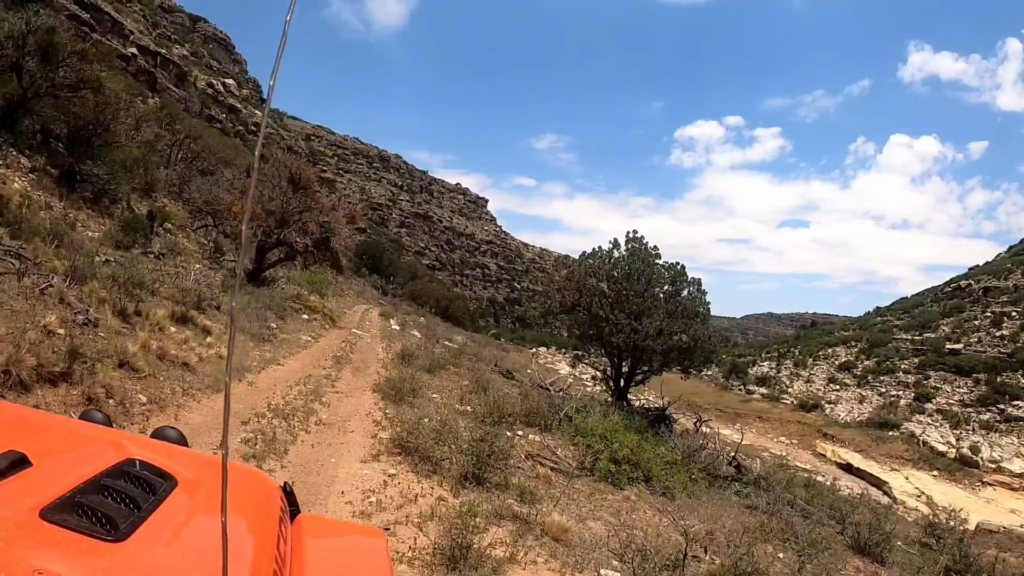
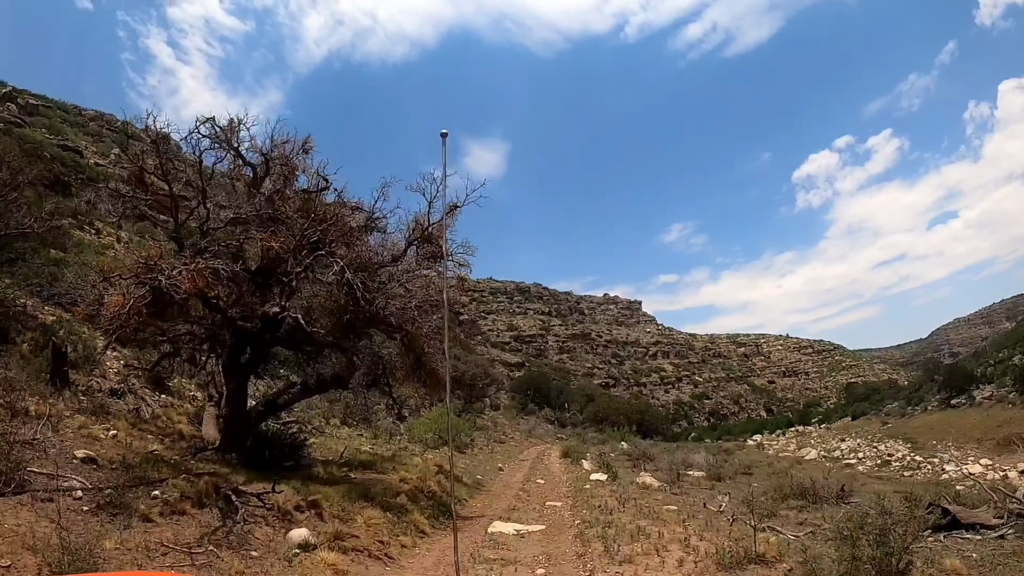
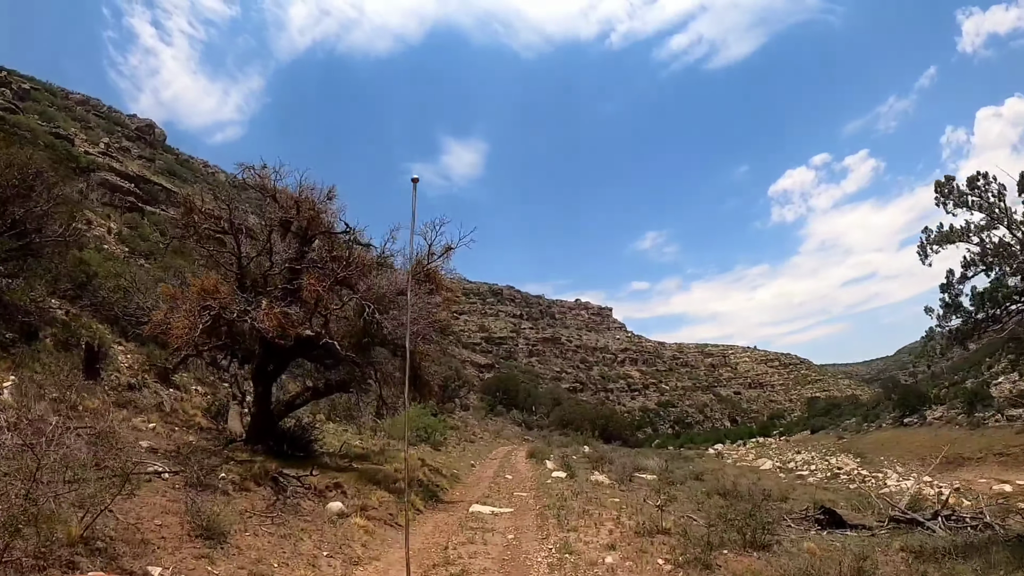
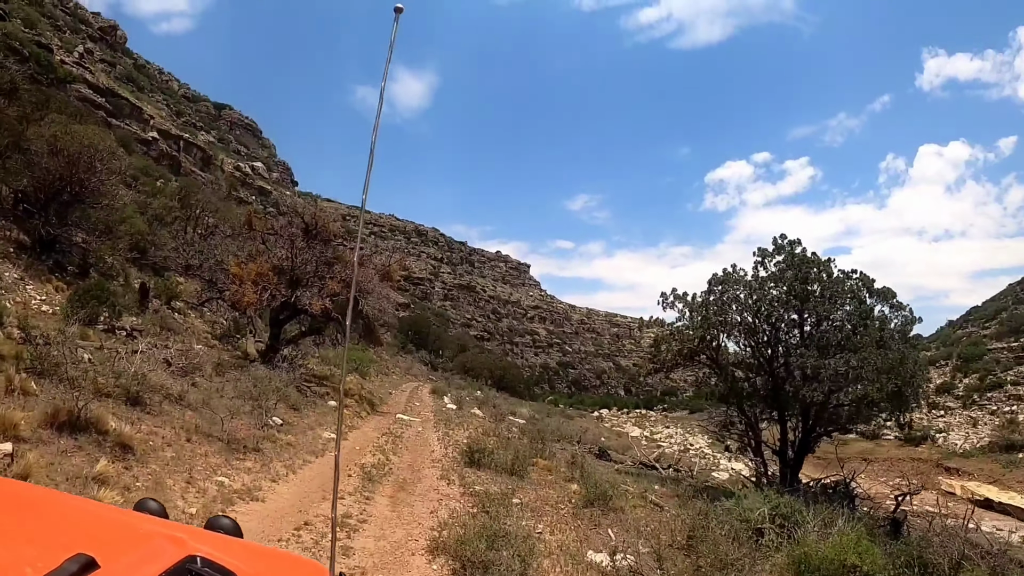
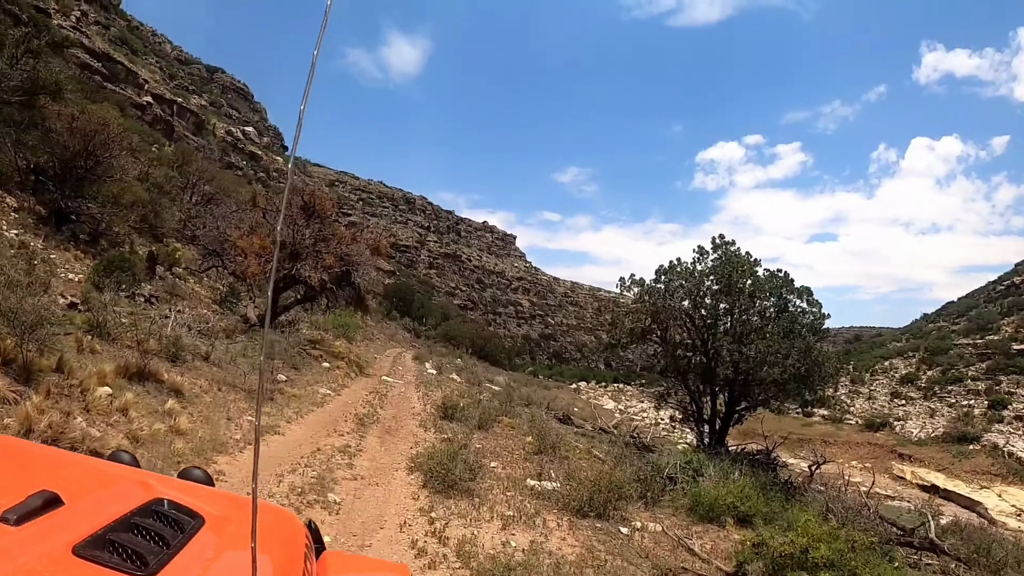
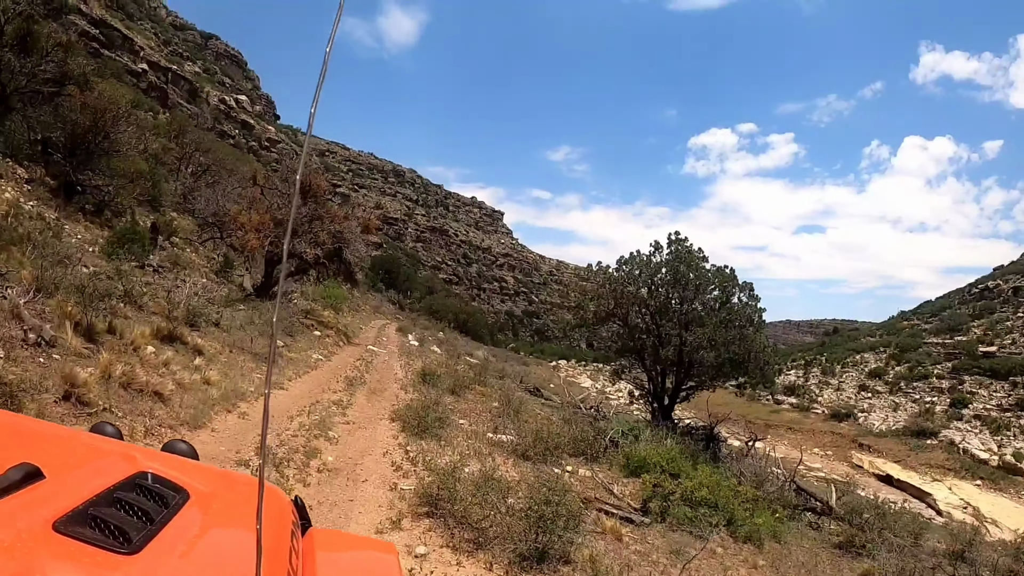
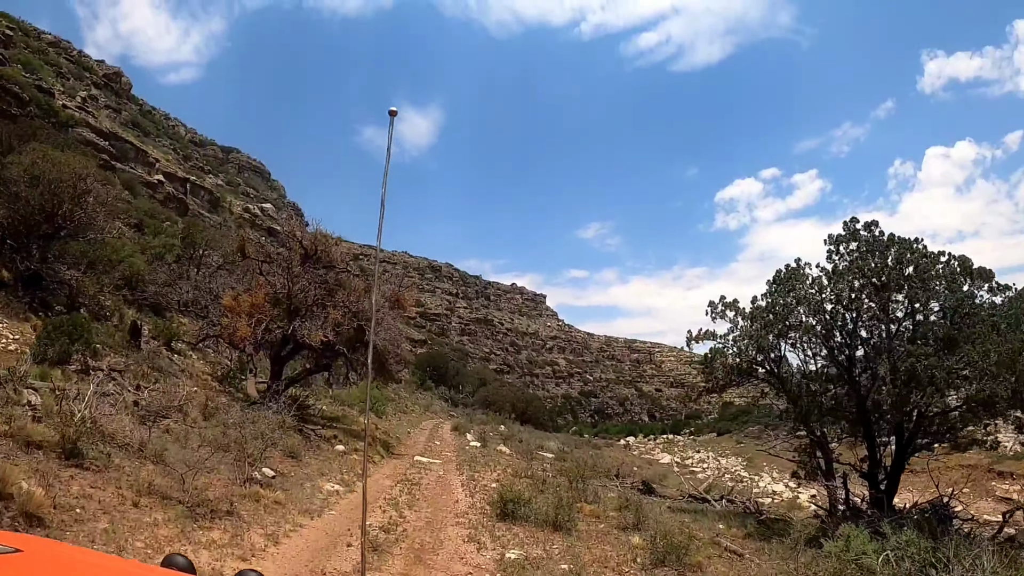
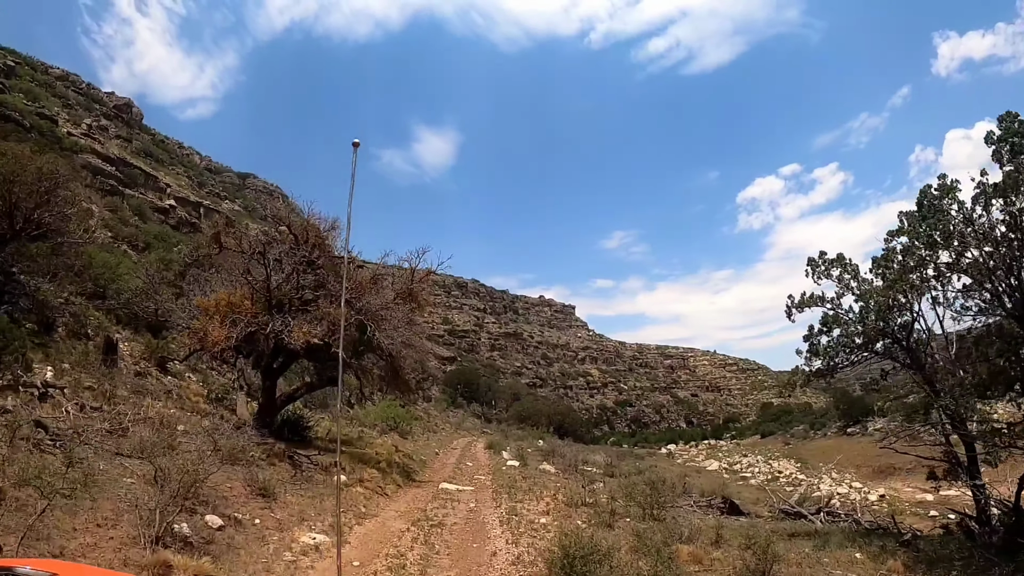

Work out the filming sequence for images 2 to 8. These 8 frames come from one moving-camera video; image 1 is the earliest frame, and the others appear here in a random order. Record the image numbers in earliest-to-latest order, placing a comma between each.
6, 5, 4, 7, 8, 3, 2
